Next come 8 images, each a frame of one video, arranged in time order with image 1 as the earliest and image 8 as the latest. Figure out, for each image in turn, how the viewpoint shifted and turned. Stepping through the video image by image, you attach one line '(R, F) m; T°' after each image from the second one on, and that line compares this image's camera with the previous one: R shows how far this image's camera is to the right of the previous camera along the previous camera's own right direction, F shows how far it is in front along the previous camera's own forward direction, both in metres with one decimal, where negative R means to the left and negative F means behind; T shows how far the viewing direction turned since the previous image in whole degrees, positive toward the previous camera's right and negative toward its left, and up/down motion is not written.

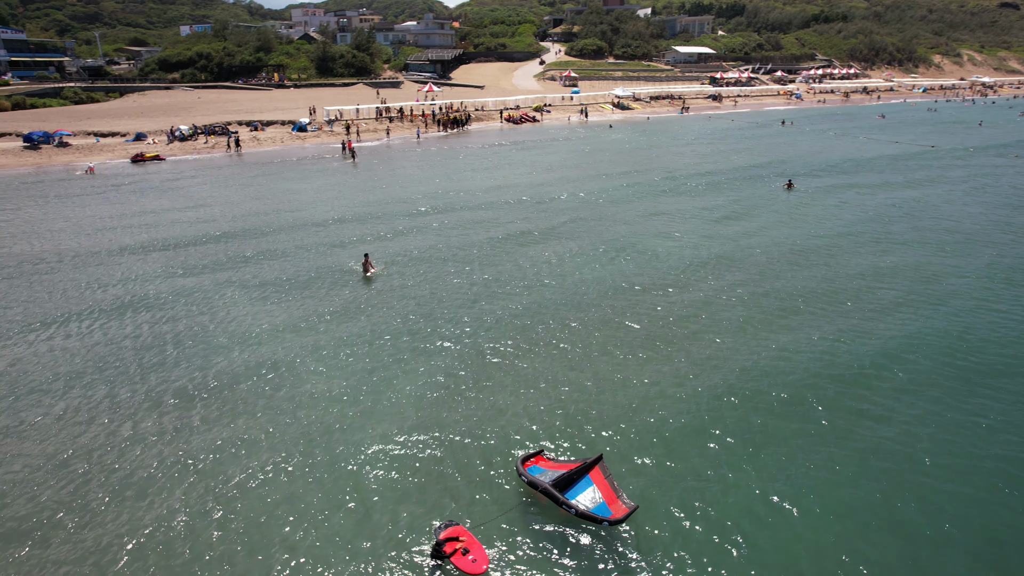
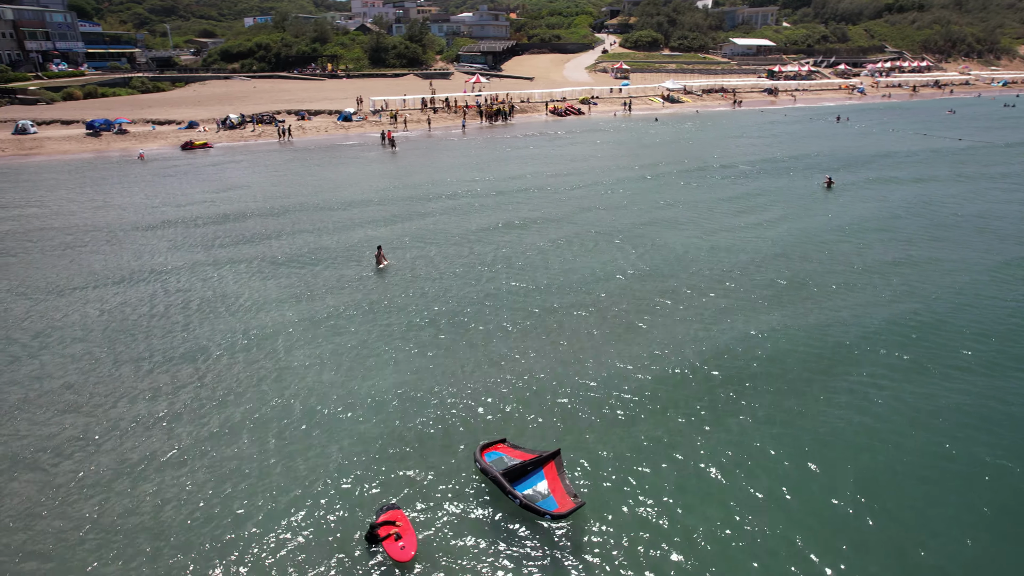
(+1.7, 0.0) m; -5°
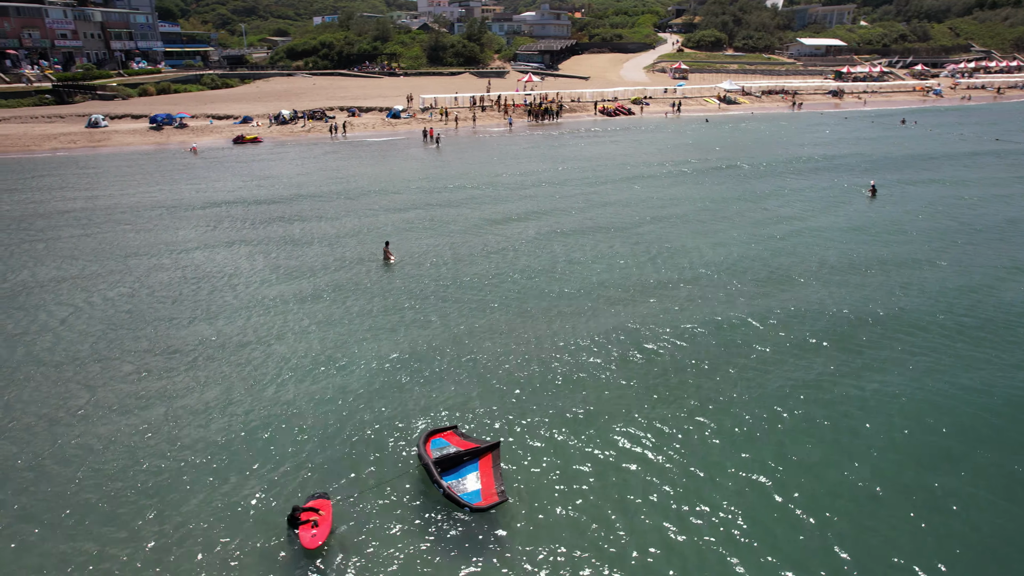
(+2.2, -0.1) m; -6°
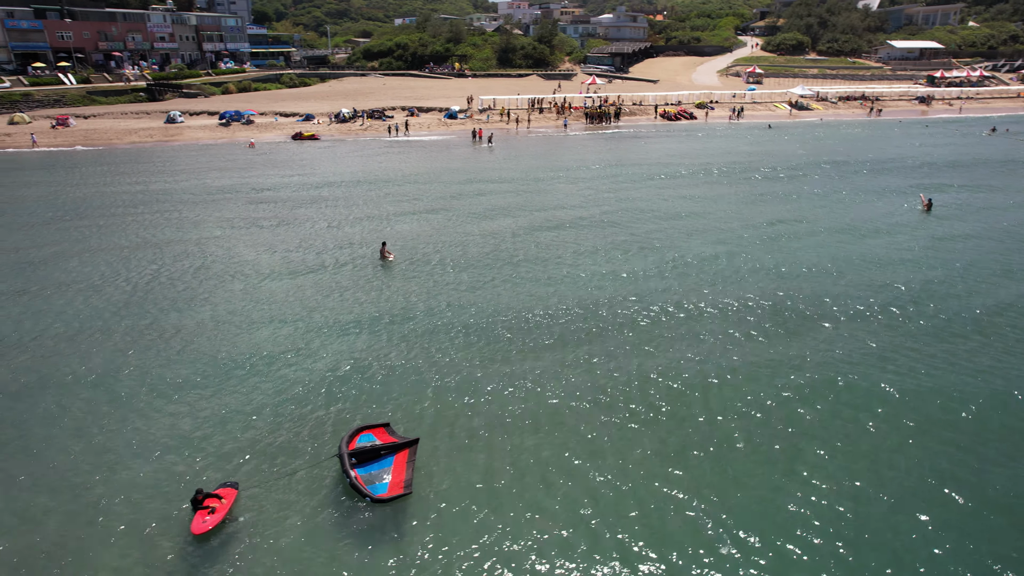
(+3.0, +0.1) m; -7°
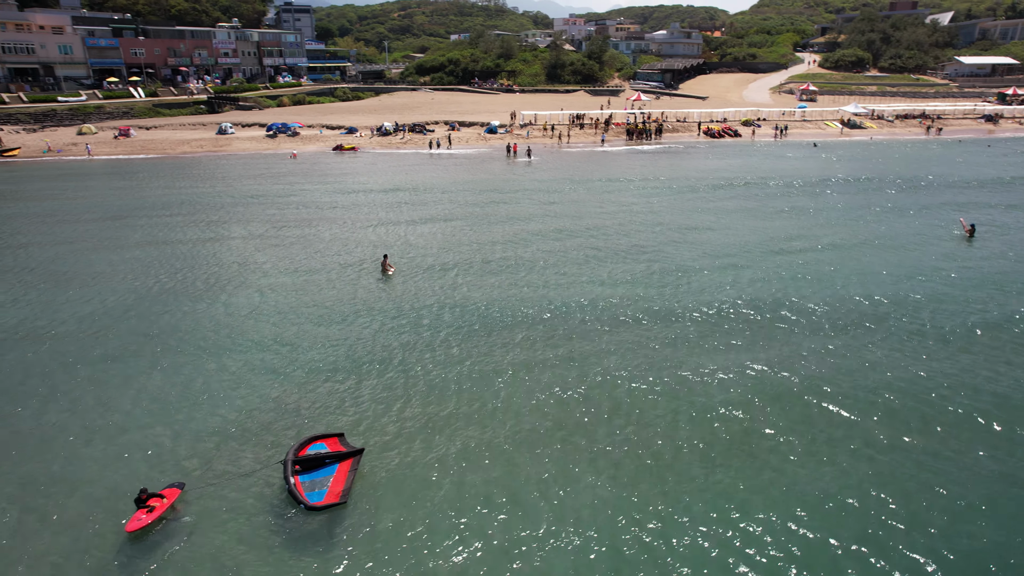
(+2.0, +0.1) m; -5°
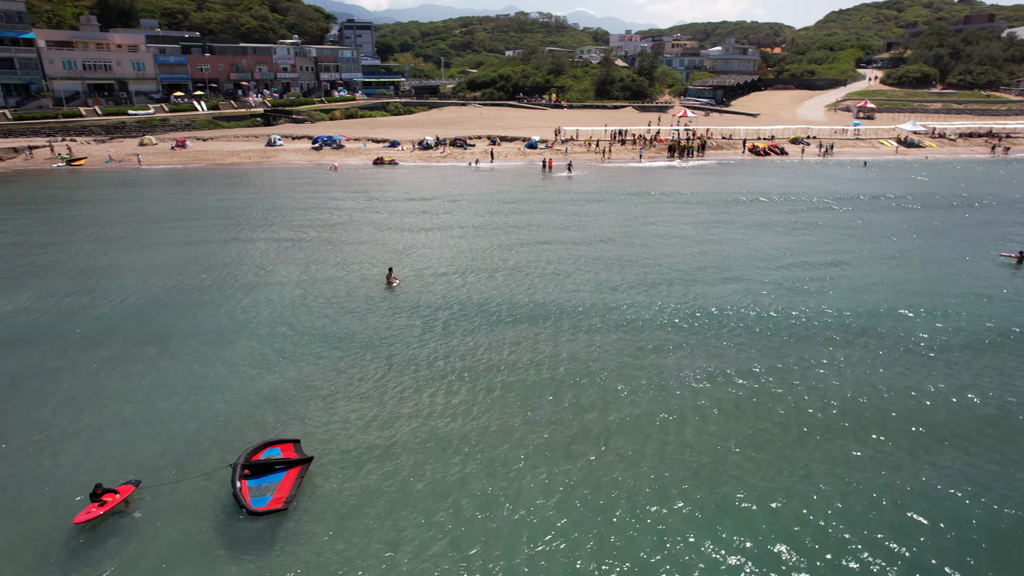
(+1.9, +0.1) m; -5°
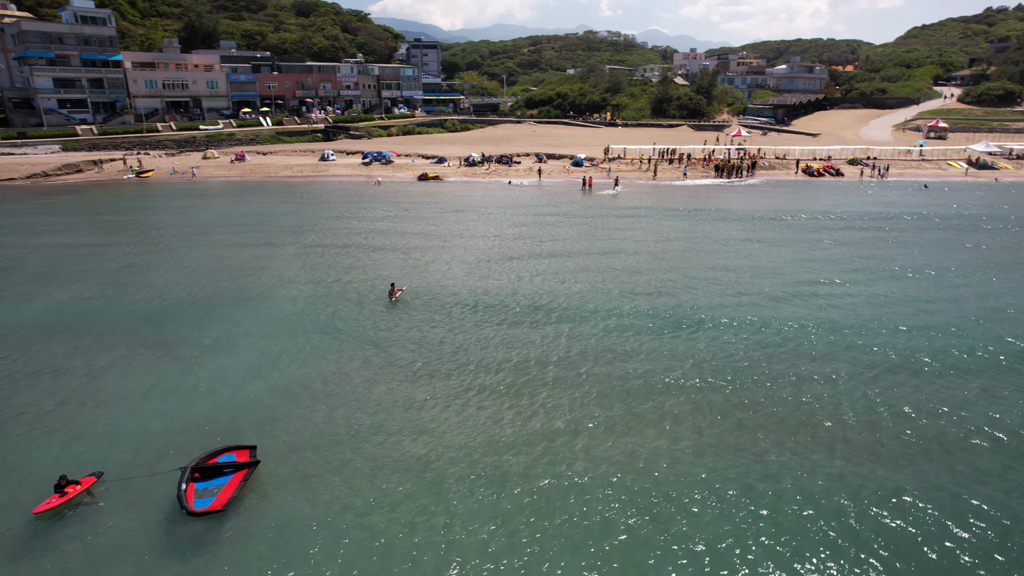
(+2.3, +0.1) m; -6°
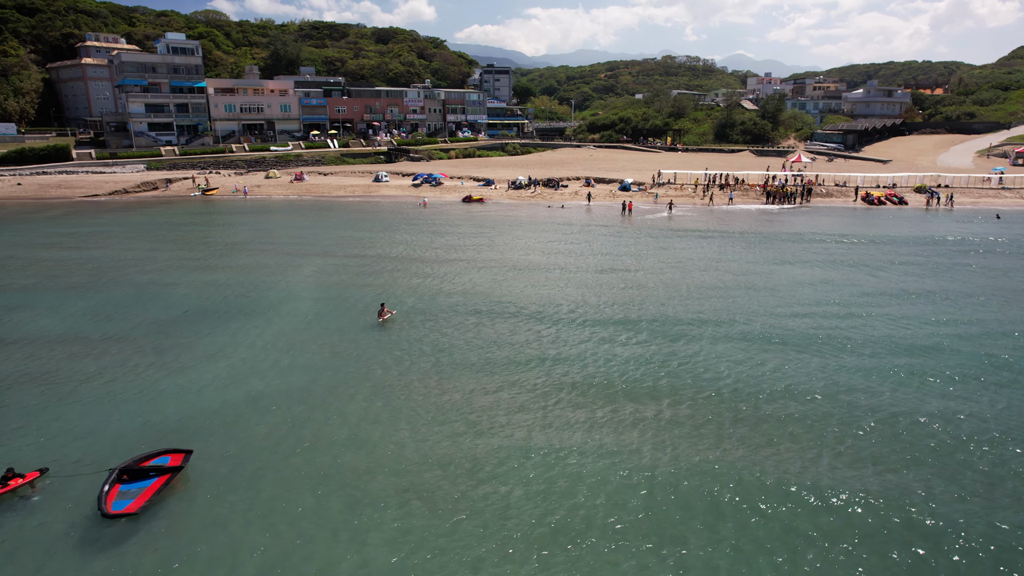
(+3.1, +0.3) m; -7°
